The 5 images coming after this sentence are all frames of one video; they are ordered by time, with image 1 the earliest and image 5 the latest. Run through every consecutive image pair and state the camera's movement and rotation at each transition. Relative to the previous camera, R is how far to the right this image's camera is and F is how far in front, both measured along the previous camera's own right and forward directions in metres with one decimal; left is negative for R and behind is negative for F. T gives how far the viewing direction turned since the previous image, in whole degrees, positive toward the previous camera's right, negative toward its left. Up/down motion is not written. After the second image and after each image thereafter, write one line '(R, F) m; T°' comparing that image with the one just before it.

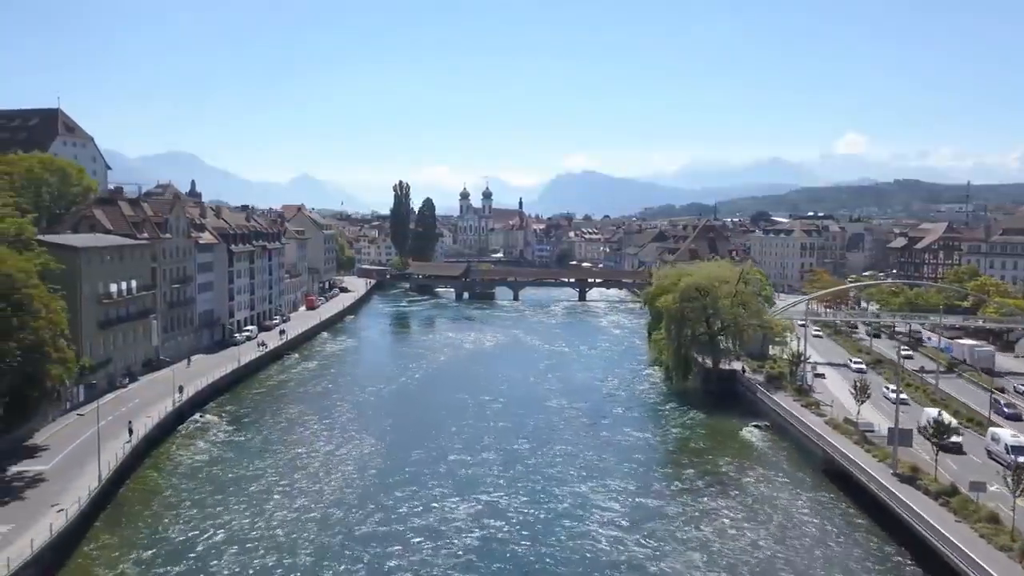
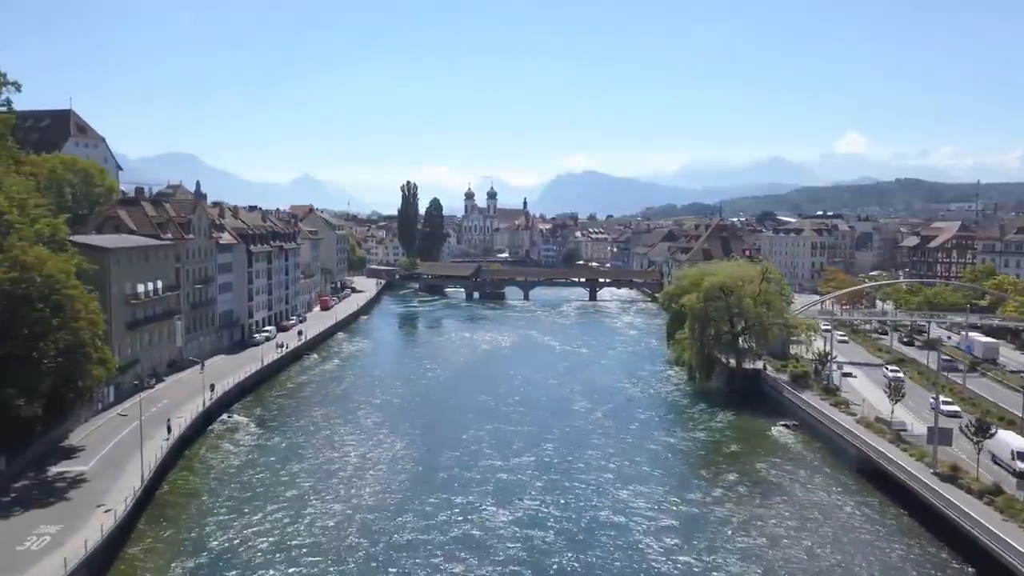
(-1.4, +0.1) m; 0°
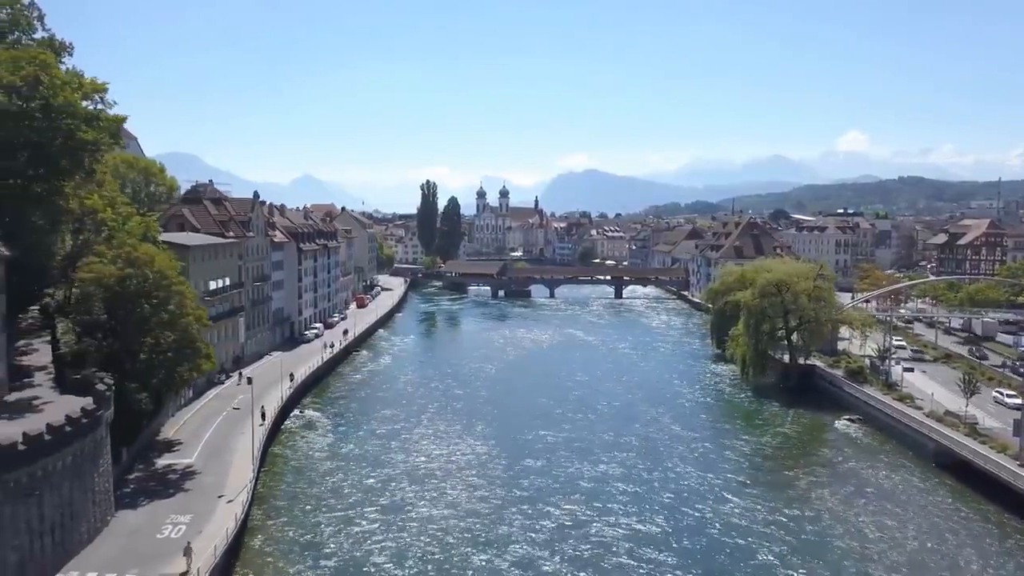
(-3.3, -0.6) m; 0°
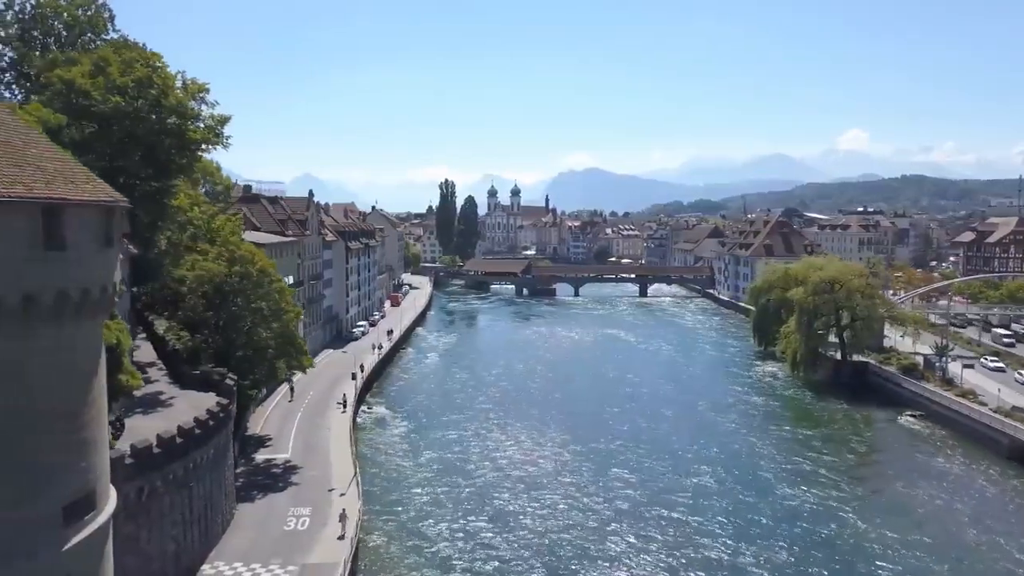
(-3.2, -0.5) m; 0°
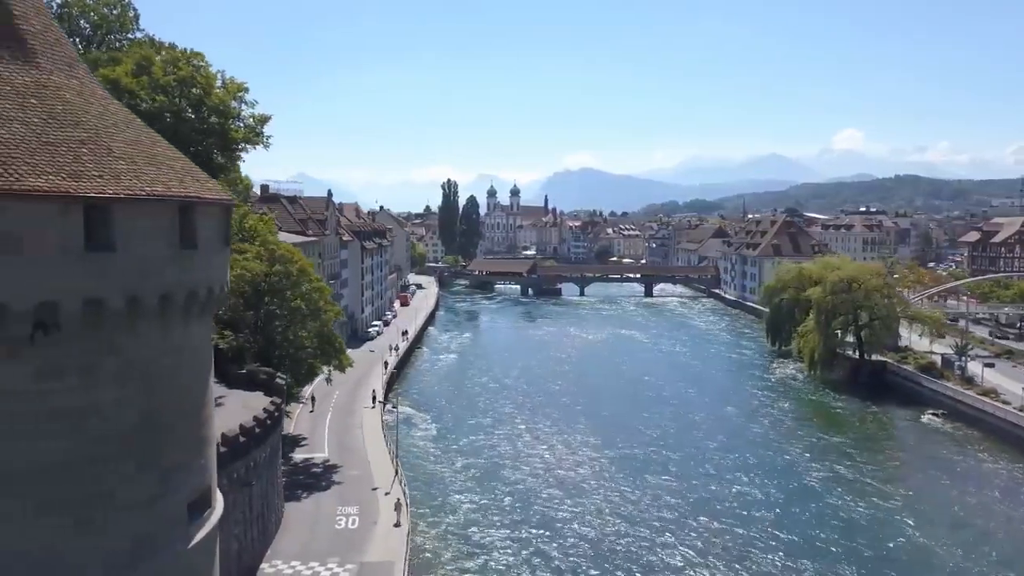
(-1.5, -0.1) m; 0°
